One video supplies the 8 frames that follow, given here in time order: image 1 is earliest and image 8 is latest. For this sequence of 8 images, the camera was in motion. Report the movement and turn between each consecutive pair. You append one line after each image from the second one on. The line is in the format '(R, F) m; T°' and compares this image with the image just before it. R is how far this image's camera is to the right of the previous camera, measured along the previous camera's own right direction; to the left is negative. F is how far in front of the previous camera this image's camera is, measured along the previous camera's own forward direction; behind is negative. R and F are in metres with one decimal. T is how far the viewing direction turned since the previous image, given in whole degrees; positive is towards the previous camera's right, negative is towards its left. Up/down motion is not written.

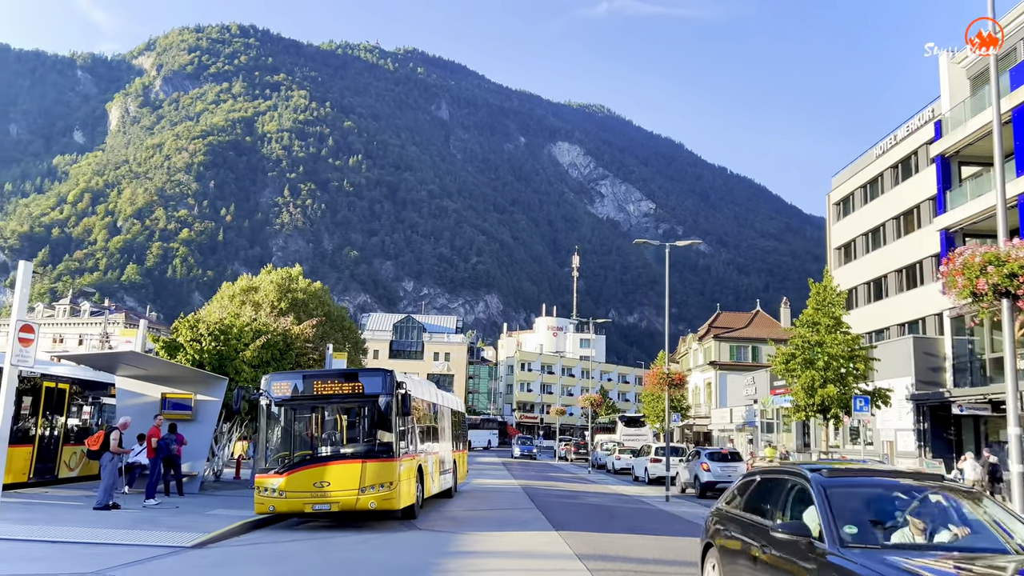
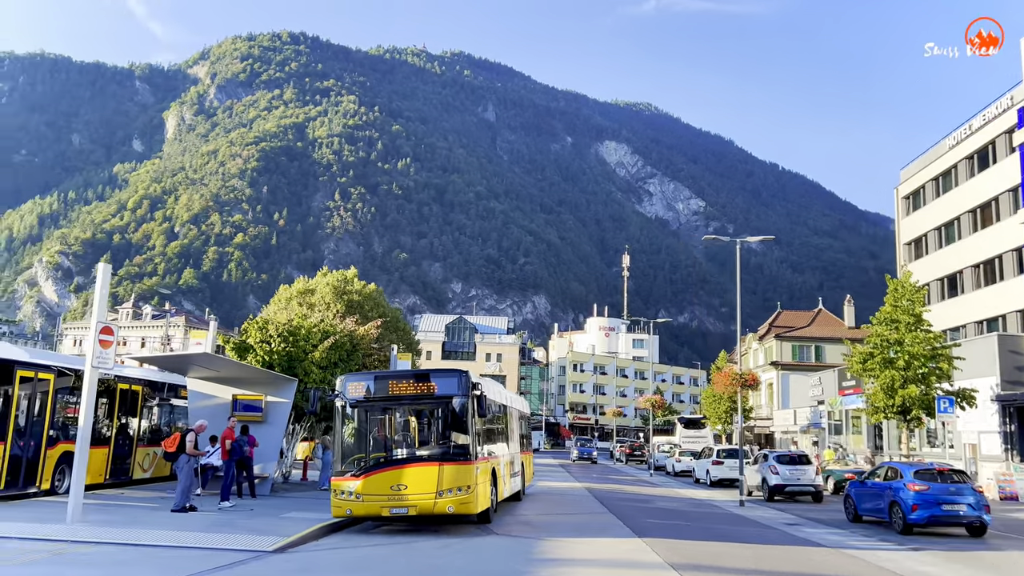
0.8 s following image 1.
(-0.5, +0.4) m; -3°
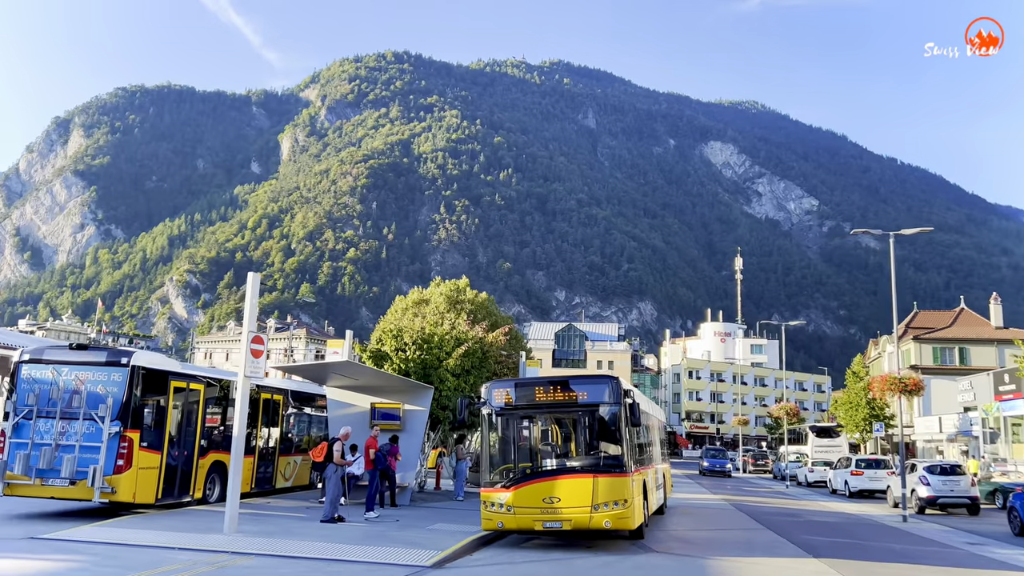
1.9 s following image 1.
(-0.7, +0.6) m; -7°
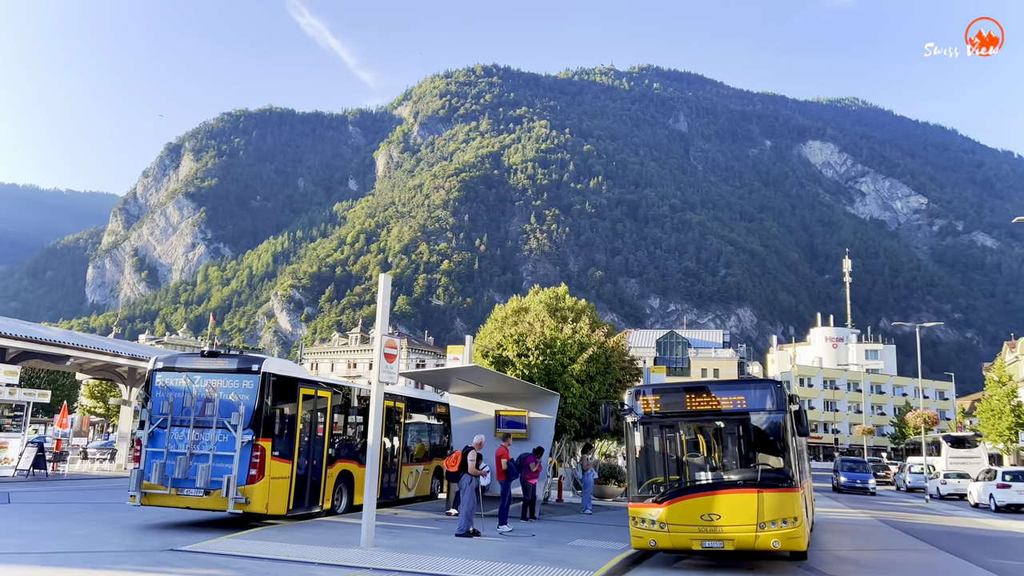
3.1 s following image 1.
(-0.7, +0.8) m; -7°
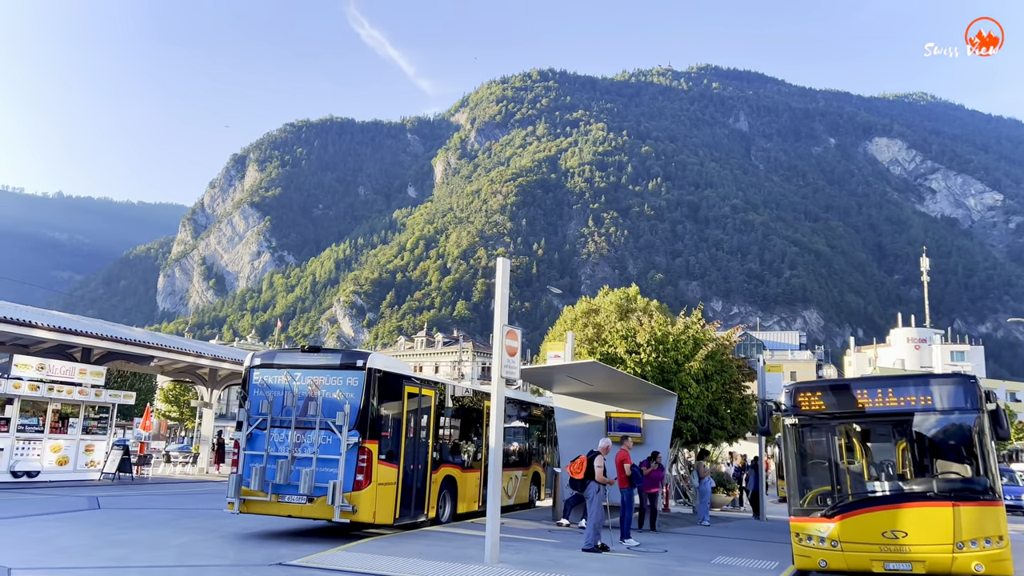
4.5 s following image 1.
(-1.0, +1.2) m; -4°
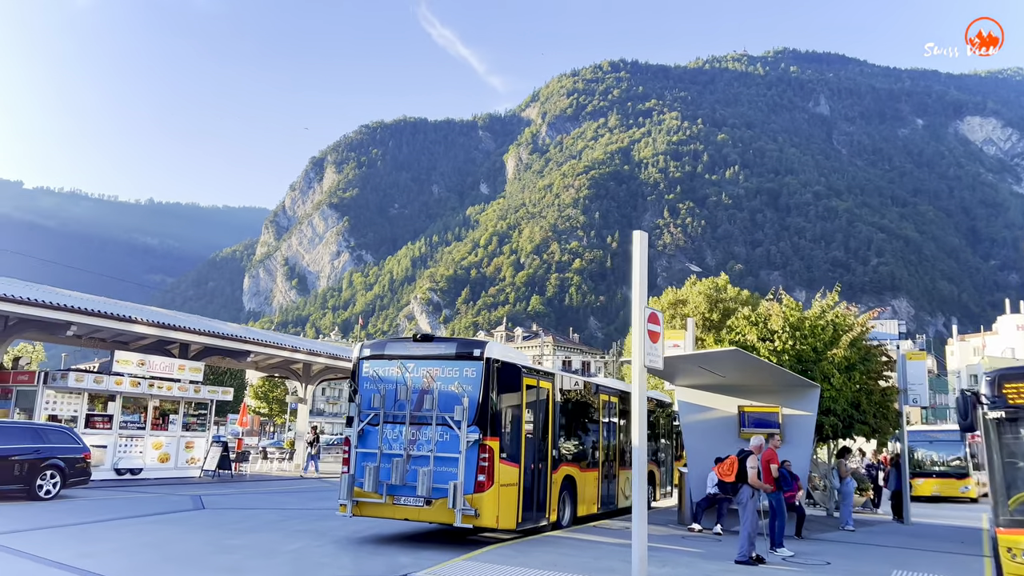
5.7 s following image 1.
(-0.8, +1.1) m; -5°
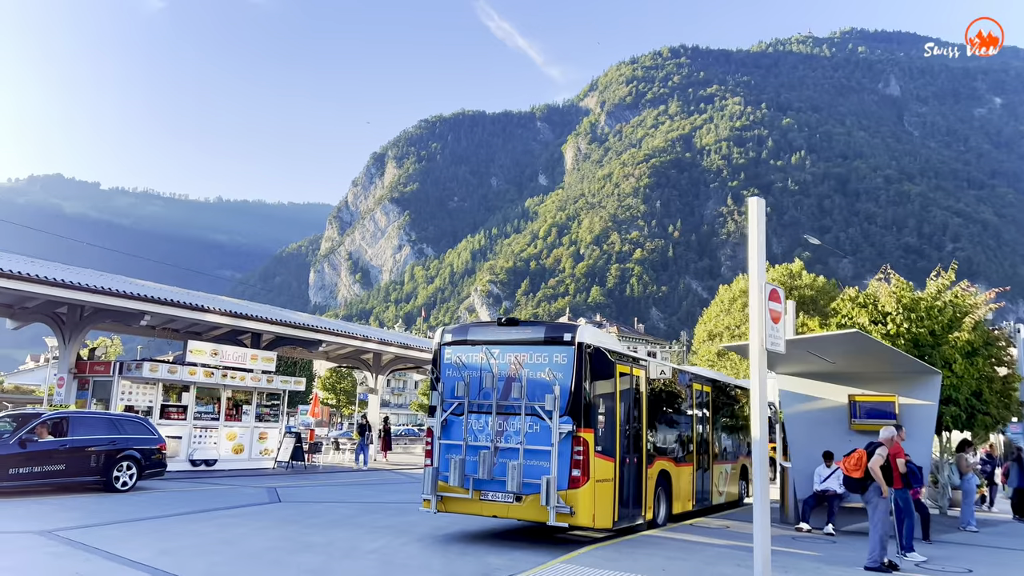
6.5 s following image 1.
(-0.4, +0.8) m; -4°
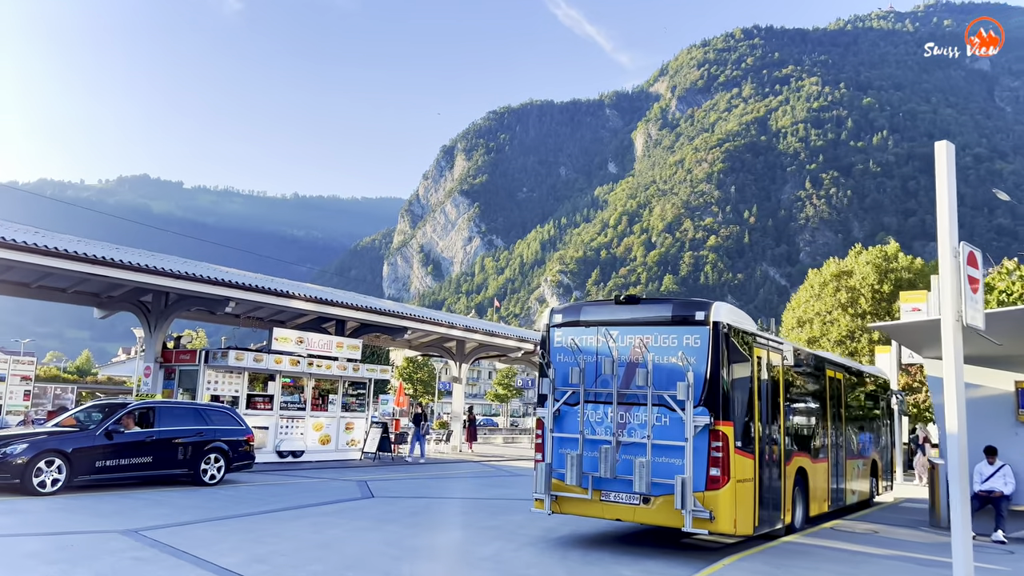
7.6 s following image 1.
(-0.6, +1.1) m; -5°
